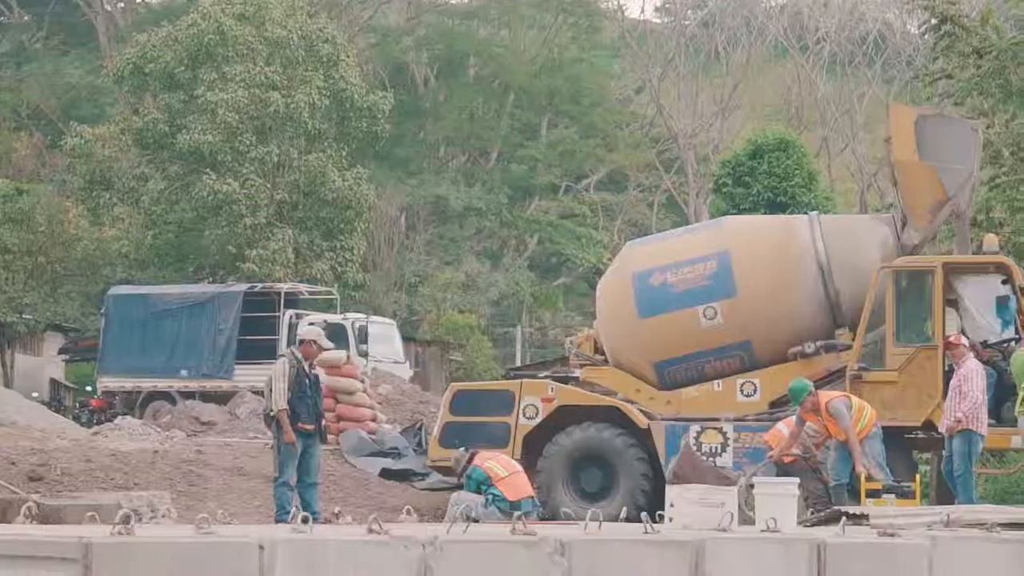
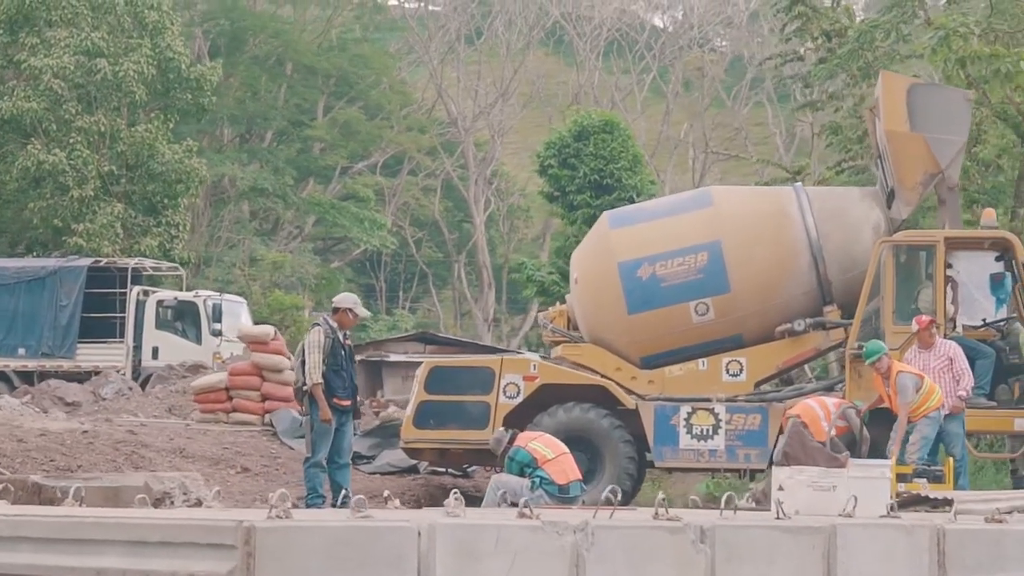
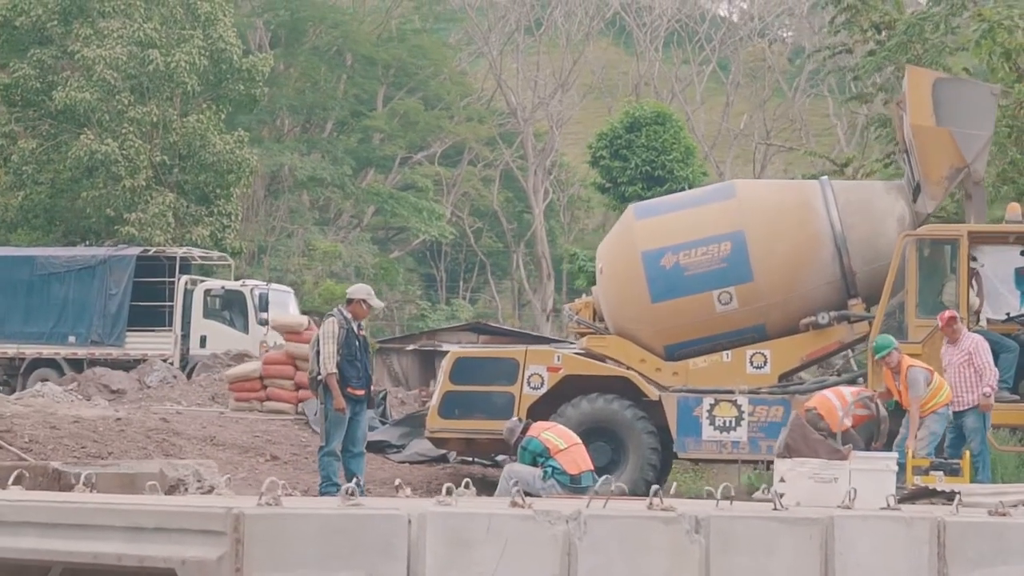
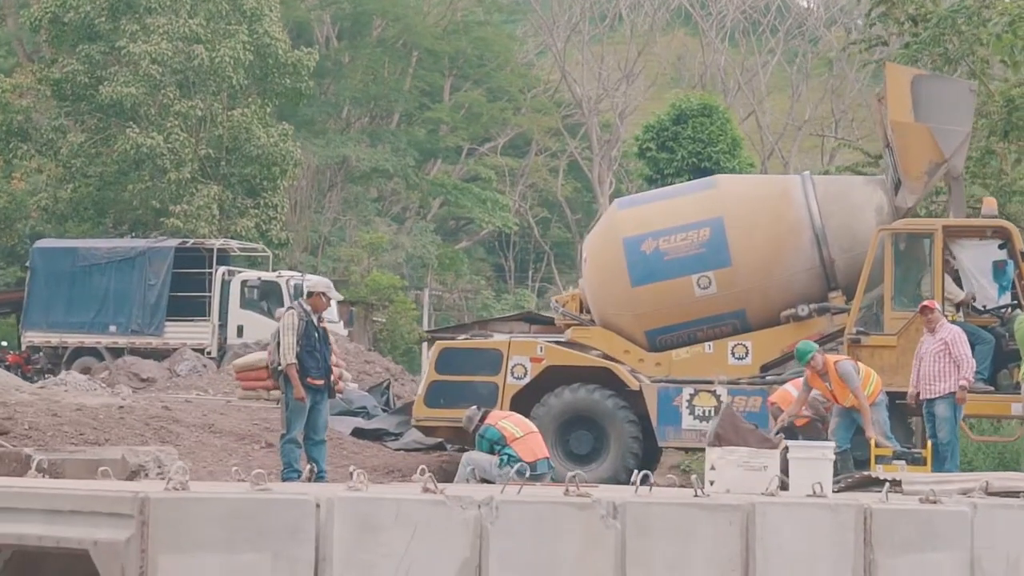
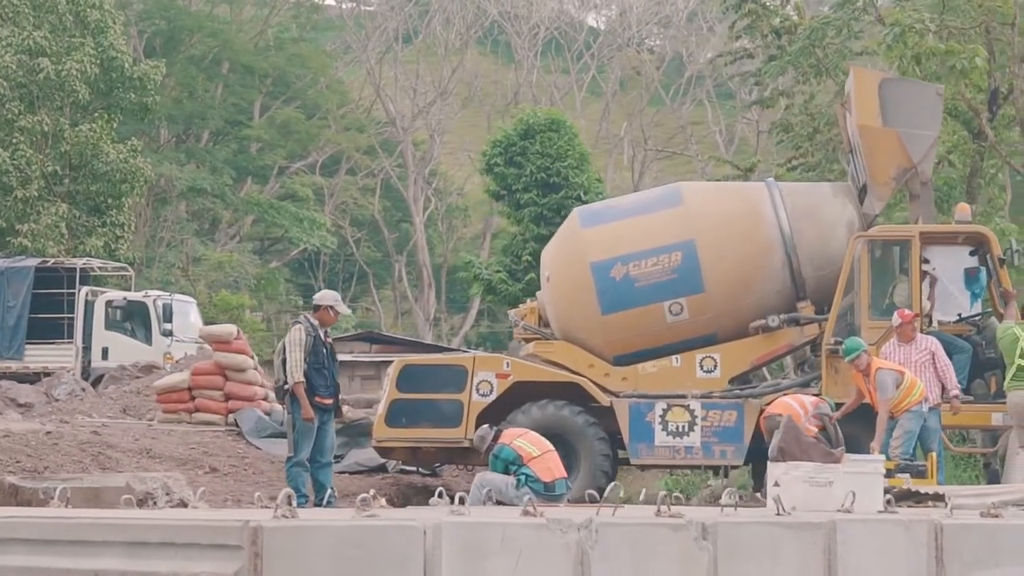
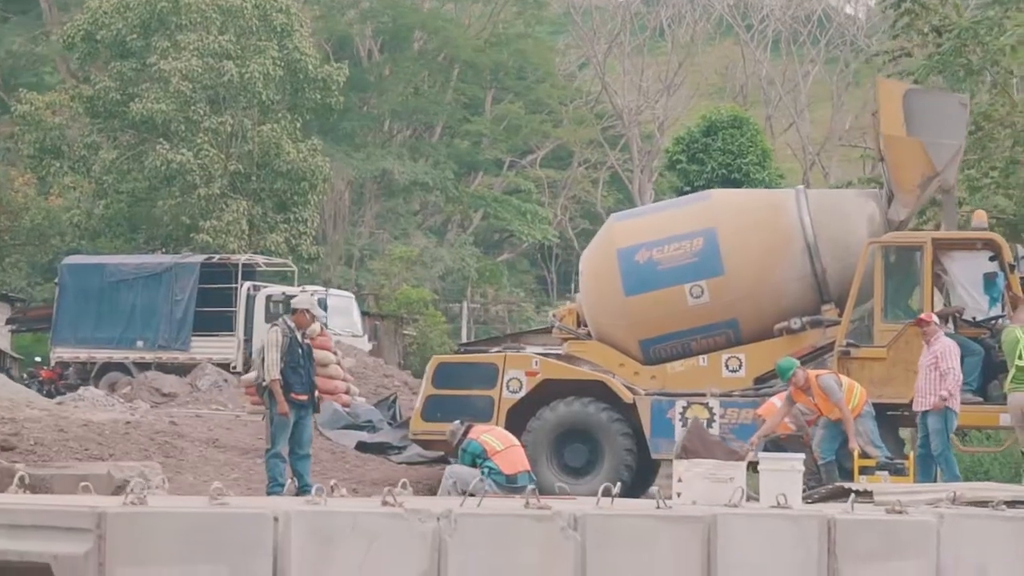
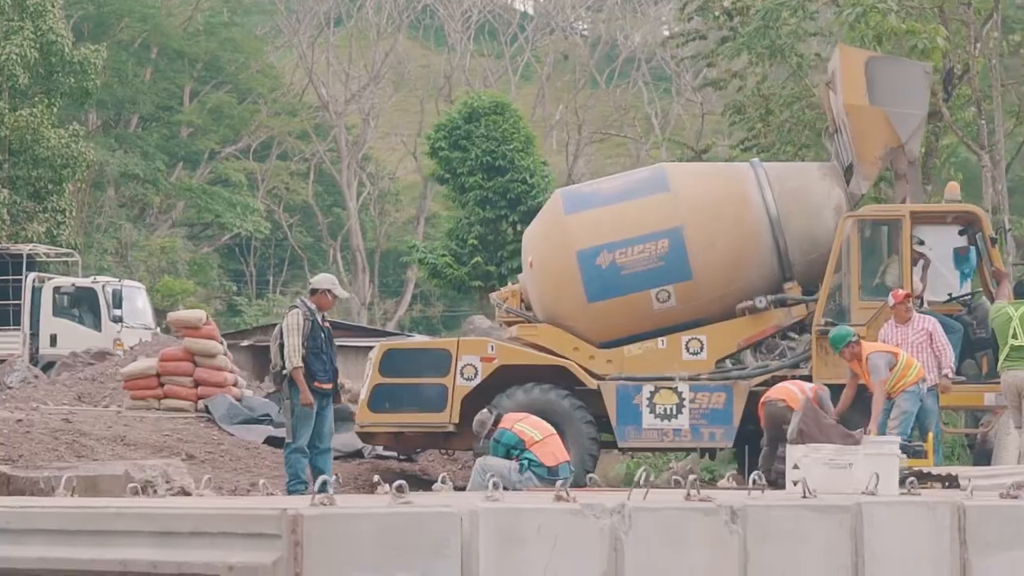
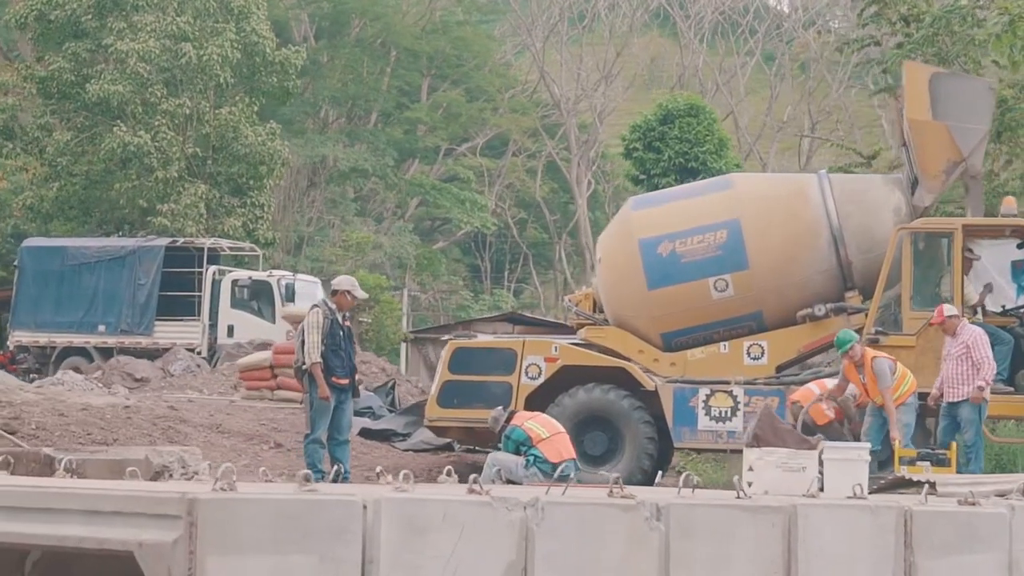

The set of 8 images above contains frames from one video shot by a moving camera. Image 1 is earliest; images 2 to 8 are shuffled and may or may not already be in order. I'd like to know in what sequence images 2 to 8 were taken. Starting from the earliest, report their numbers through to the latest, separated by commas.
6, 4, 8, 3, 2, 5, 7
